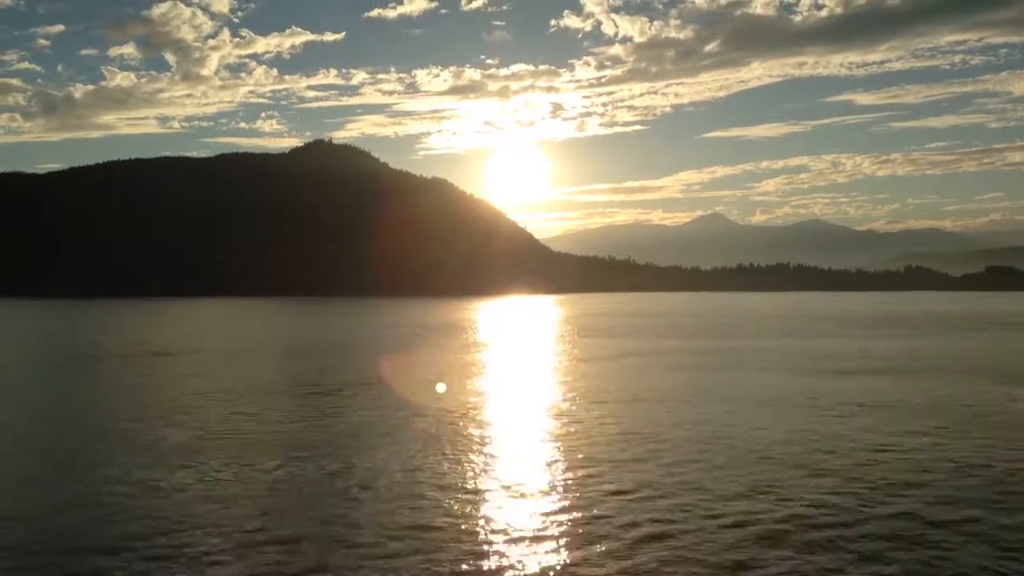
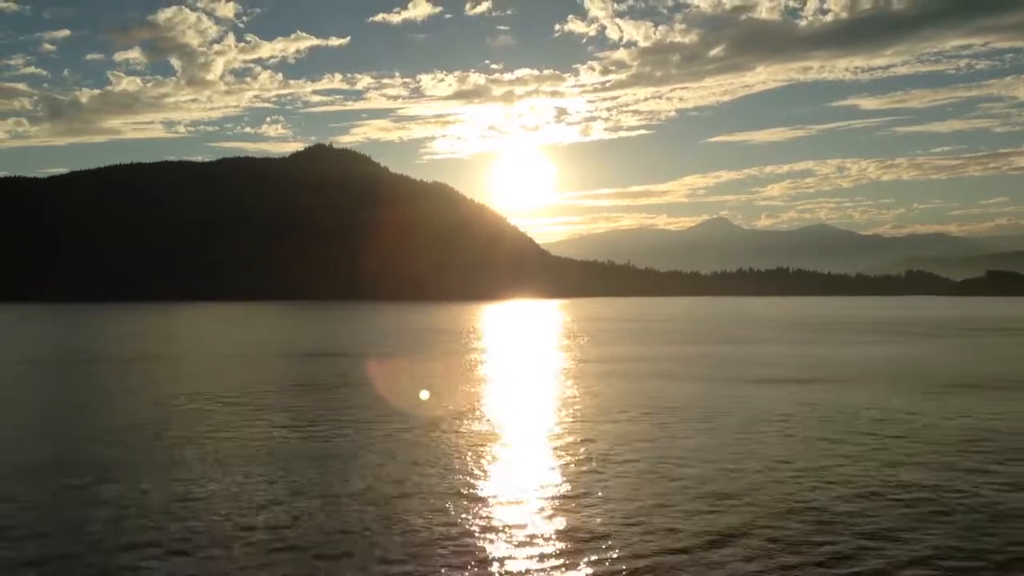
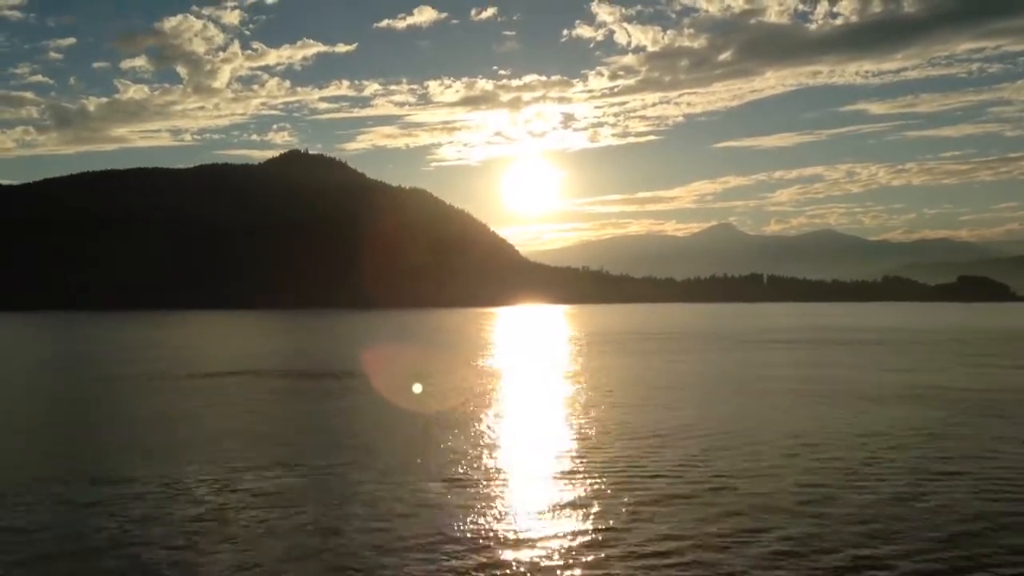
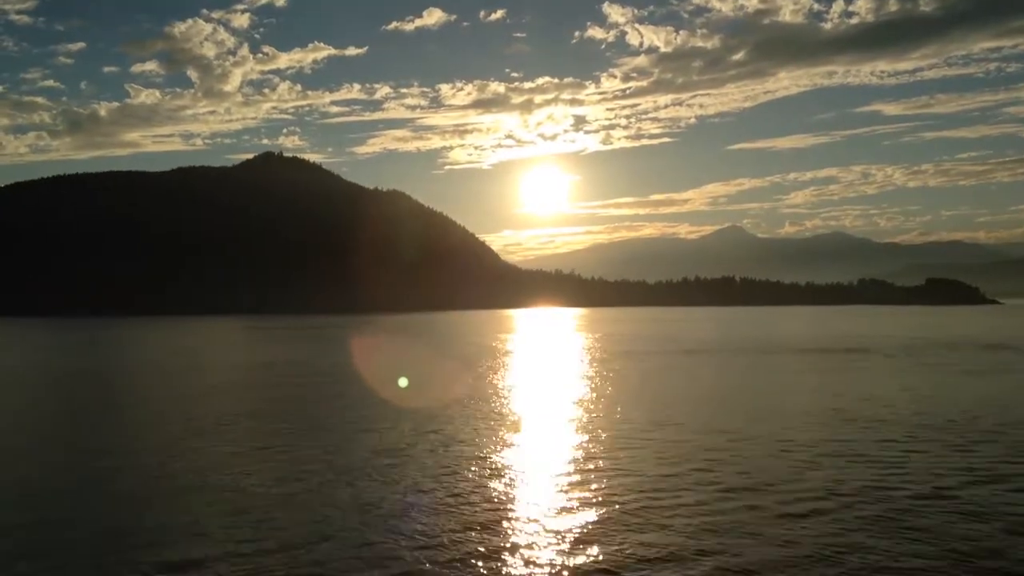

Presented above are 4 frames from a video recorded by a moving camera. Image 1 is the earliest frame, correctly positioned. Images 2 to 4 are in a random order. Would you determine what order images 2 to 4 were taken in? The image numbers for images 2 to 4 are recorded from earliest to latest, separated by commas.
2, 3, 4
